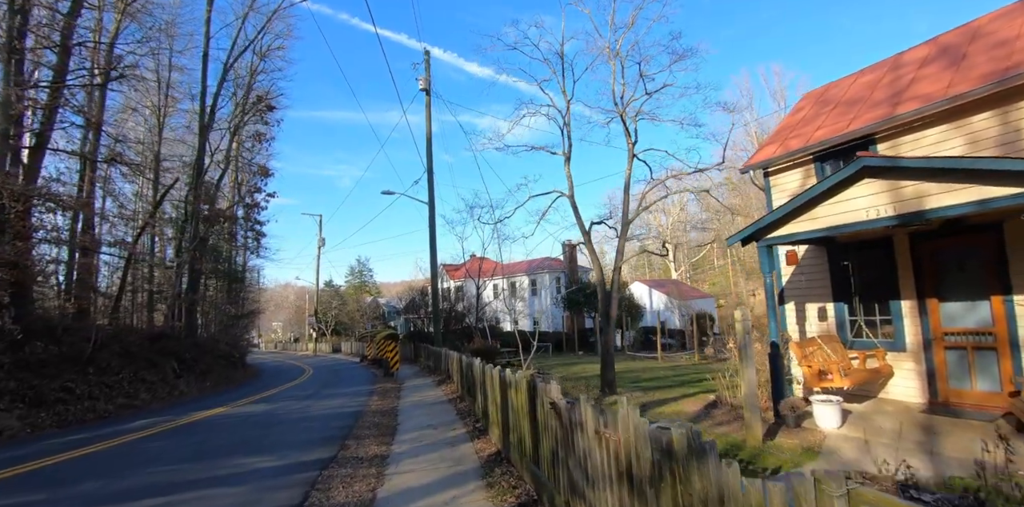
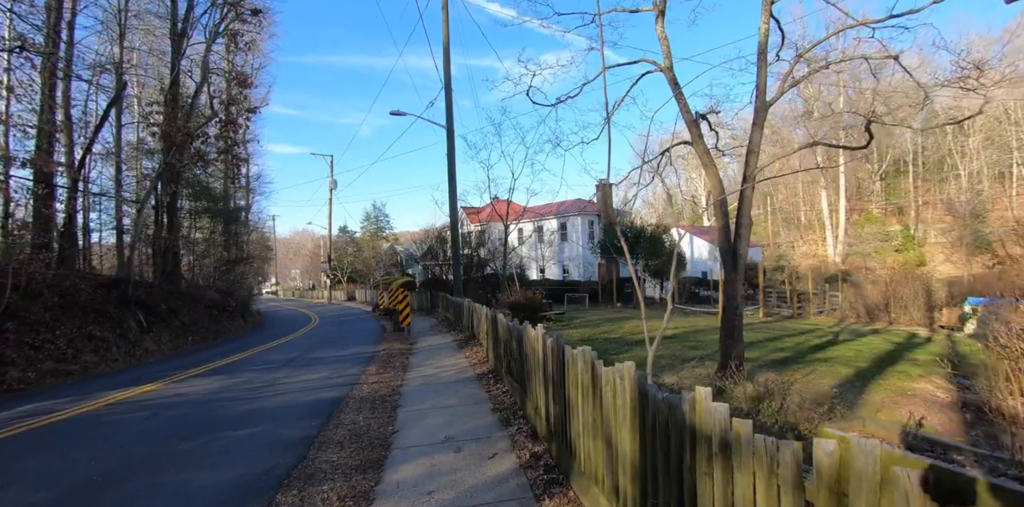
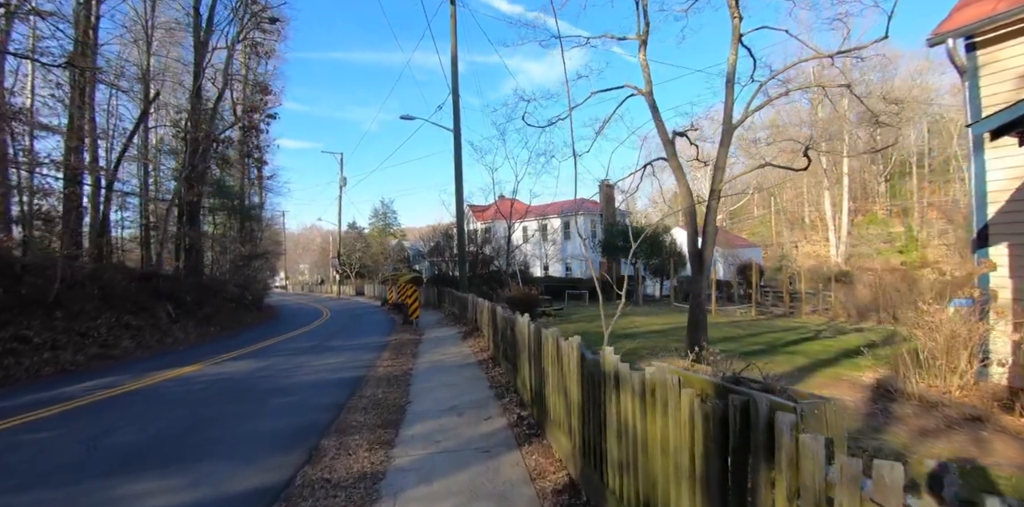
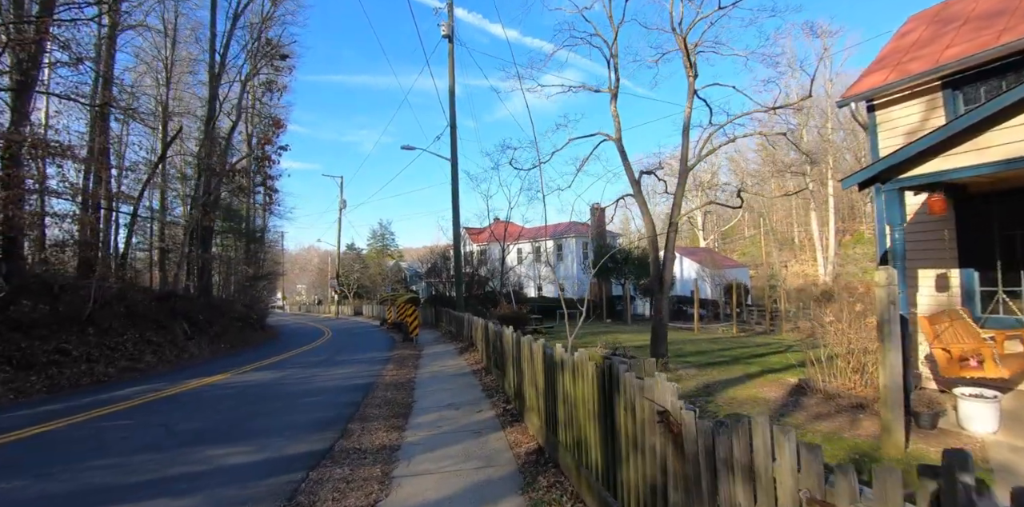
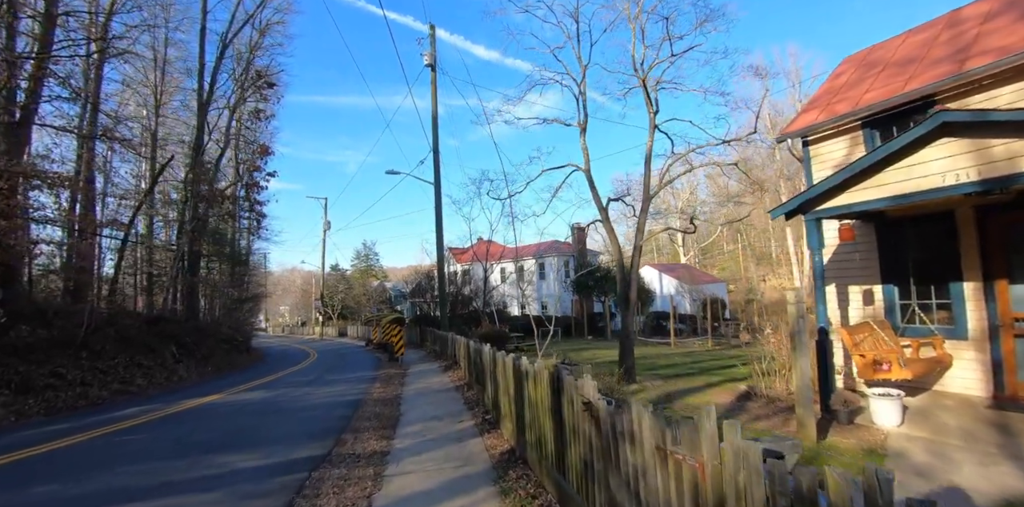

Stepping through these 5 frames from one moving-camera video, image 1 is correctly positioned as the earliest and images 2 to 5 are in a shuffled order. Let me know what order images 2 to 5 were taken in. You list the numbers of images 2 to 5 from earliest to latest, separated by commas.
5, 4, 3, 2
